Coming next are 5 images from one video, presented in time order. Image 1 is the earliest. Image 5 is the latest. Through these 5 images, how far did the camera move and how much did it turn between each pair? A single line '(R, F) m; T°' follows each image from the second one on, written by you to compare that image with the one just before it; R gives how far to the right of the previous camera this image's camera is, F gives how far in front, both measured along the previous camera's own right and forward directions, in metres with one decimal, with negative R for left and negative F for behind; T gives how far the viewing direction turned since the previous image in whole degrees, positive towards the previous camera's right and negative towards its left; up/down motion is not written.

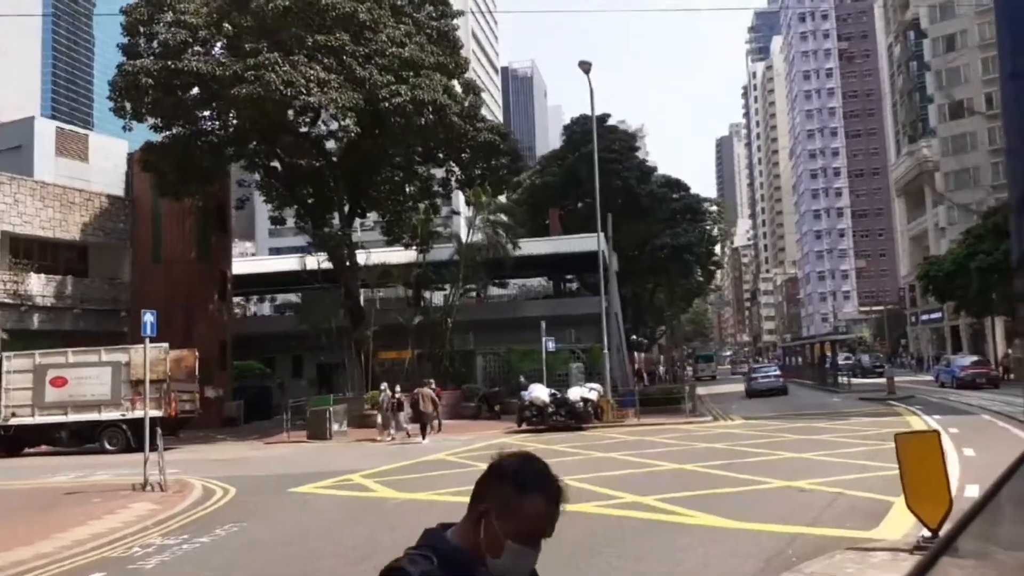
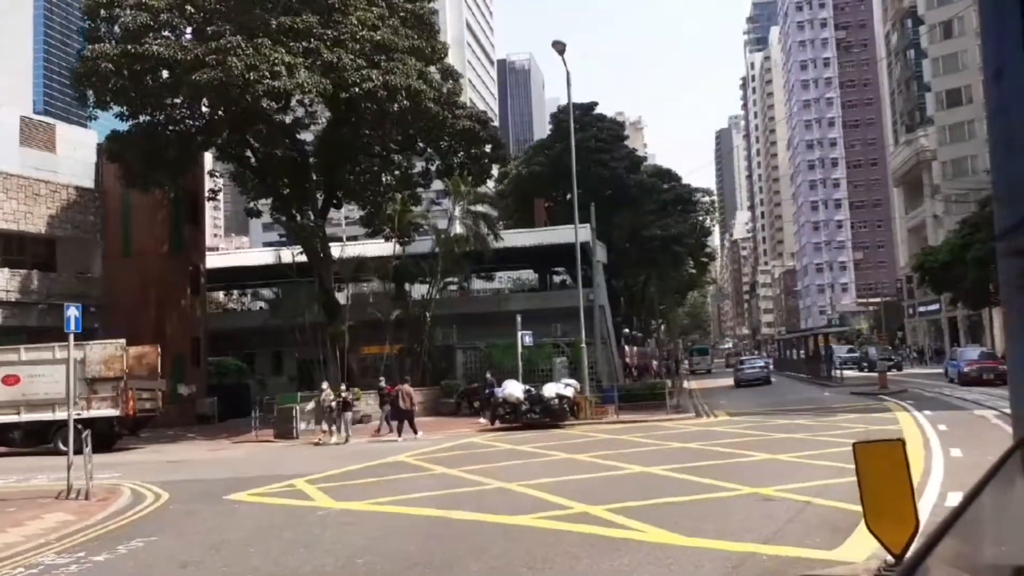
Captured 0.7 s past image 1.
(+0.8, +1.0) m; 0°
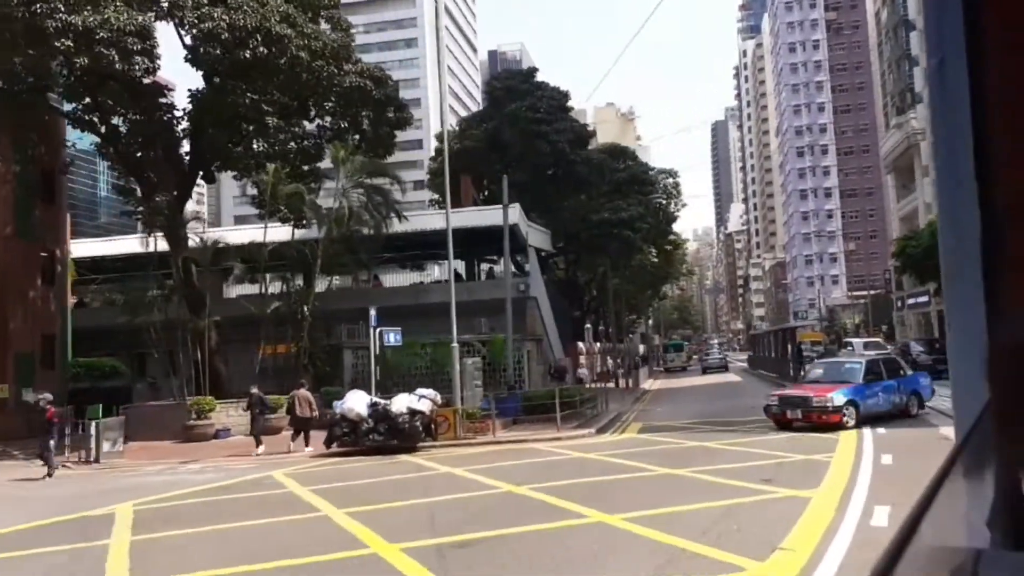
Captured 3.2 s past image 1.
(+3.5, +4.7) m; 0°
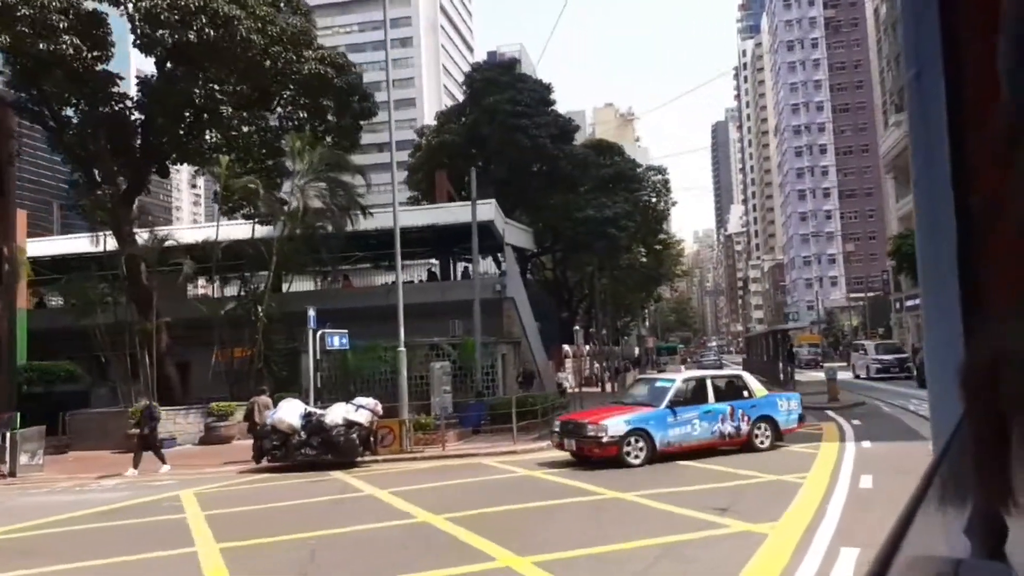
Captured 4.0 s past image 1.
(+1.1, +1.5) m; 0°
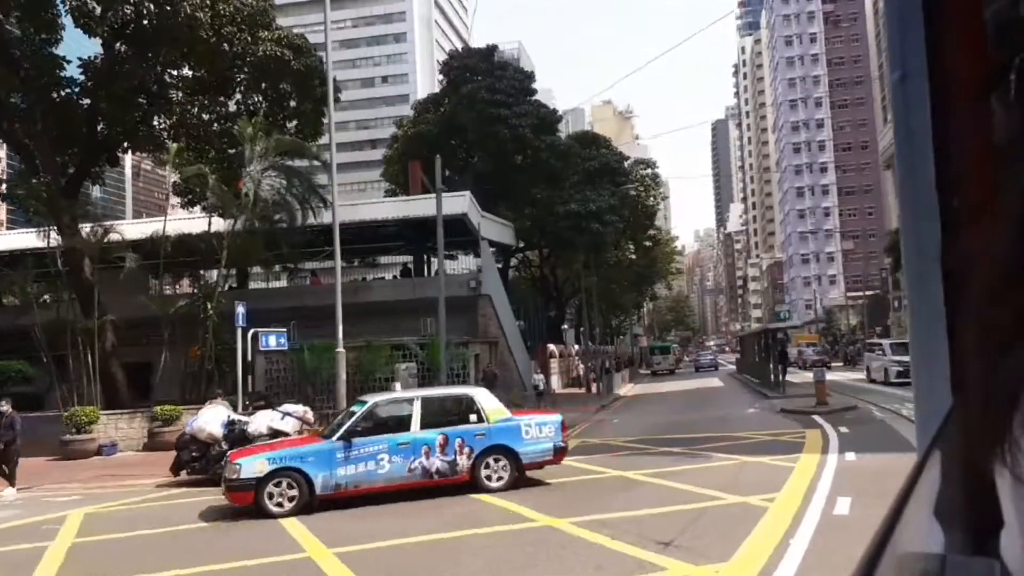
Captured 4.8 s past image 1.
(+1.0, +1.5) m; 0°
